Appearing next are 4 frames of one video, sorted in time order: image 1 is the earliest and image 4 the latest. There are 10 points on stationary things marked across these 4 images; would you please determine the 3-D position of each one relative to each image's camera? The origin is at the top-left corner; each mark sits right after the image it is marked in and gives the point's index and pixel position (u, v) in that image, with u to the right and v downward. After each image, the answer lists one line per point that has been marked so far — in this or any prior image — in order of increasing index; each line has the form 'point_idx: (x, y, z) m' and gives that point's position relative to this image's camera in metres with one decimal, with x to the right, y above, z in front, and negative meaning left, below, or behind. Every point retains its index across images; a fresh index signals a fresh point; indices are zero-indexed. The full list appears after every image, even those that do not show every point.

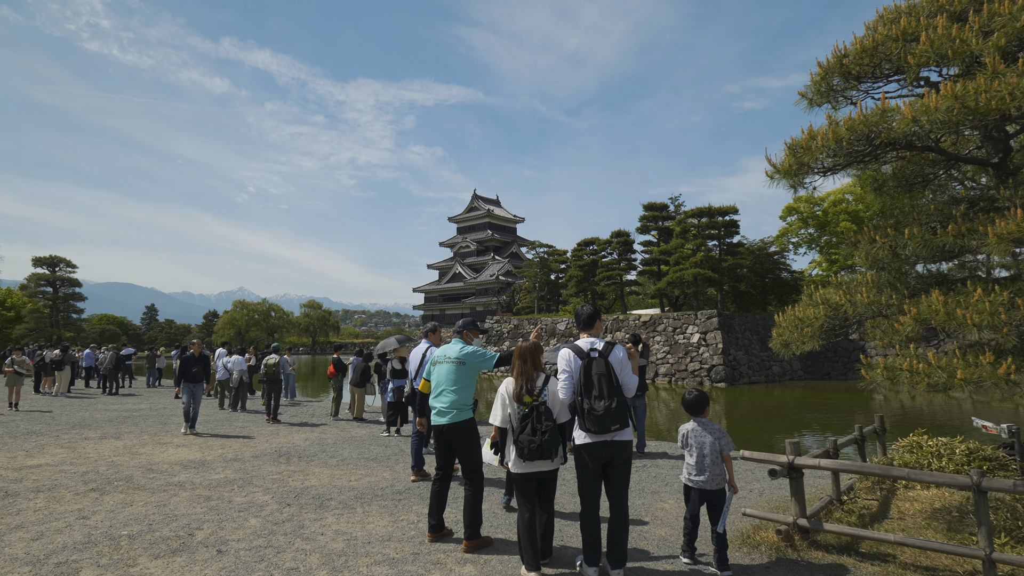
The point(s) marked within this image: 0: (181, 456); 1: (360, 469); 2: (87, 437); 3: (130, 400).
0: (-5.1, -2.6, +7.8) m
1: (-2.1, -2.5, +7.1) m
2: (-7.8, -2.8, +9.4) m
3: (-12.8, -3.8, +17.0) m
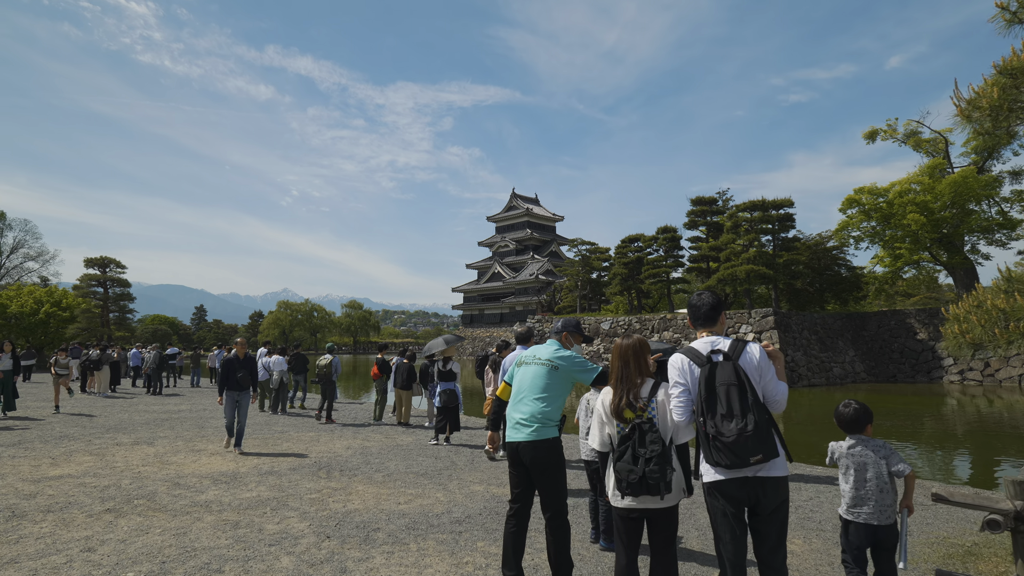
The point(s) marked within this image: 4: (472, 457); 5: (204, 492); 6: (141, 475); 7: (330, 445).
0: (-4.2, -2.5, +7.1) m
1: (-1.3, -2.4, +6.2) m
2: (-6.8, -2.7, +8.8) m
3: (-11.2, -3.7, +16.7) m
4: (-0.6, -2.7, +8.0) m
5: (-3.5, -2.3, +5.8) m
6: (-4.8, -2.4, +6.6) m
7: (-3.3, -2.8, +9.2) m
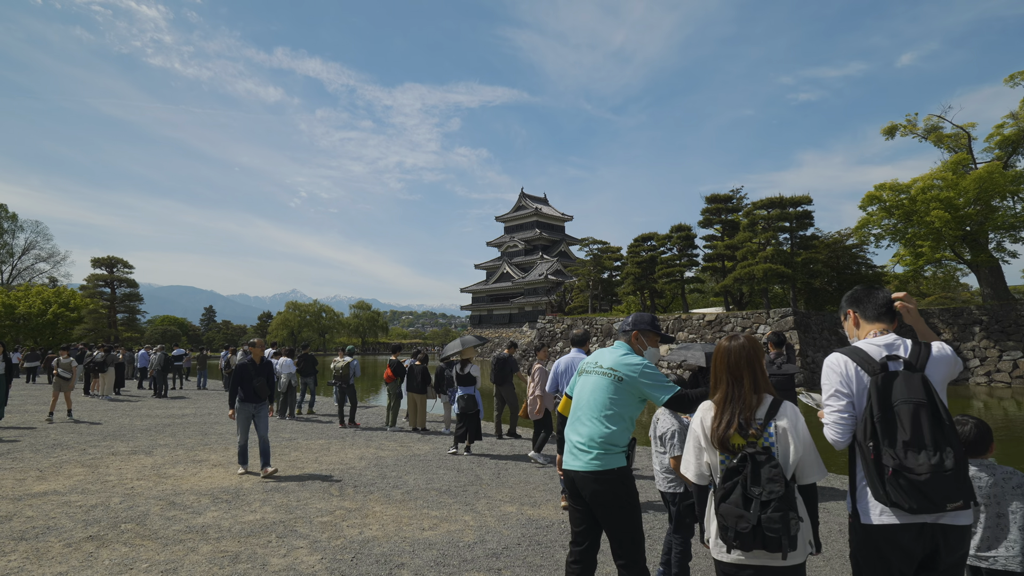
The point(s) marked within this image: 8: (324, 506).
0: (-3.8, -2.5, +6.4) m
1: (-0.9, -2.4, +5.5) m
2: (-6.3, -2.6, +8.2) m
3: (-10.7, -3.7, +16.2) m
4: (-0.2, -2.6, +7.3) m
5: (-3.1, -2.3, +5.1) m
6: (-4.4, -2.4, +6.0) m
7: (-2.8, -2.8, +8.5) m
8: (-2.0, -2.3, +5.4) m
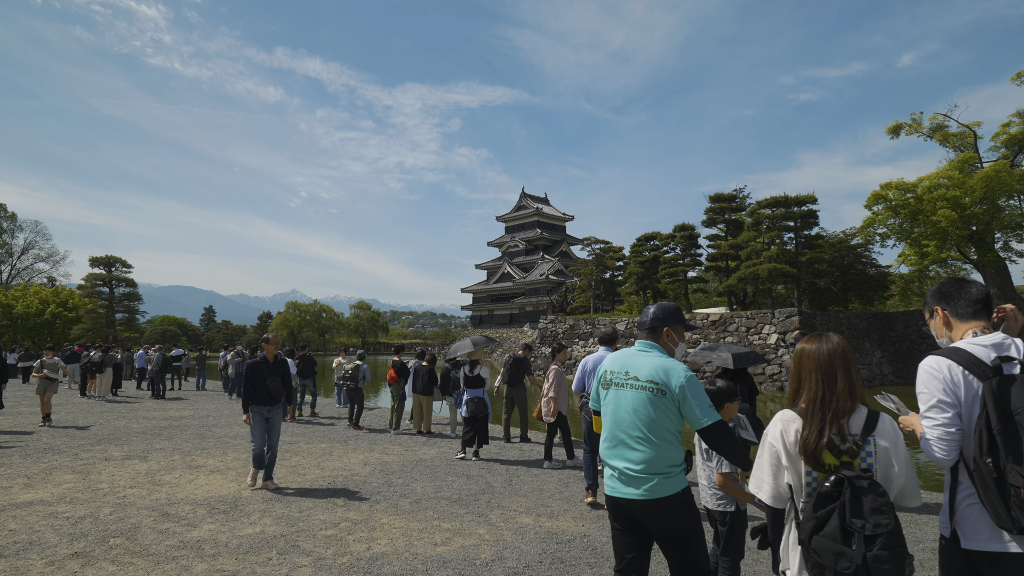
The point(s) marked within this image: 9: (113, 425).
0: (-3.6, -2.4, +6.1) m
1: (-0.7, -2.3, +5.1) m
2: (-6.2, -2.6, +7.8) m
3: (-10.5, -3.6, +15.8) m
4: (0.0, -2.6, +6.9) m
5: (-3.0, -2.2, +4.8) m
6: (-4.3, -2.4, +5.6) m
7: (-2.7, -2.7, +8.1) m
8: (-1.8, -2.3, +5.0) m
9: (-8.8, -3.0, +11.1) m
